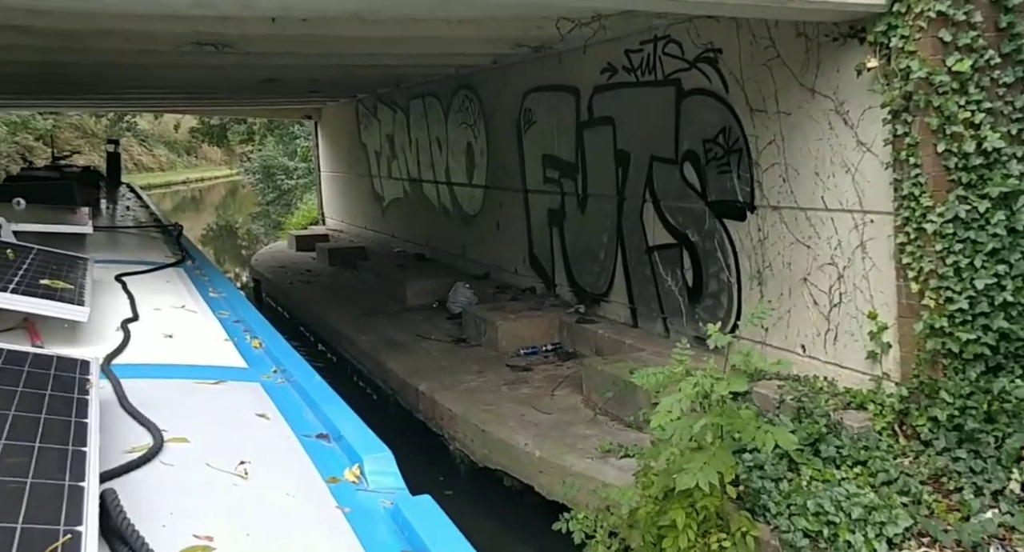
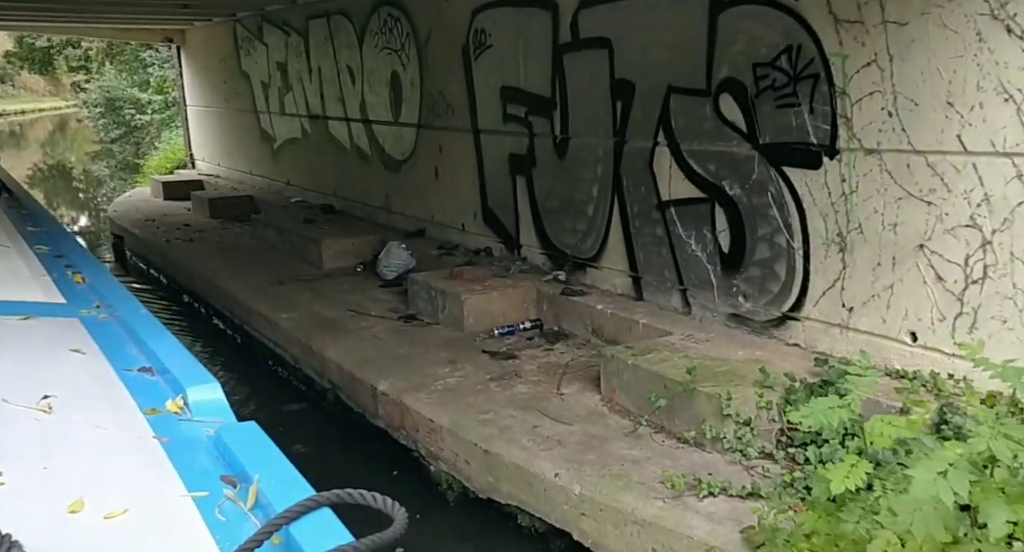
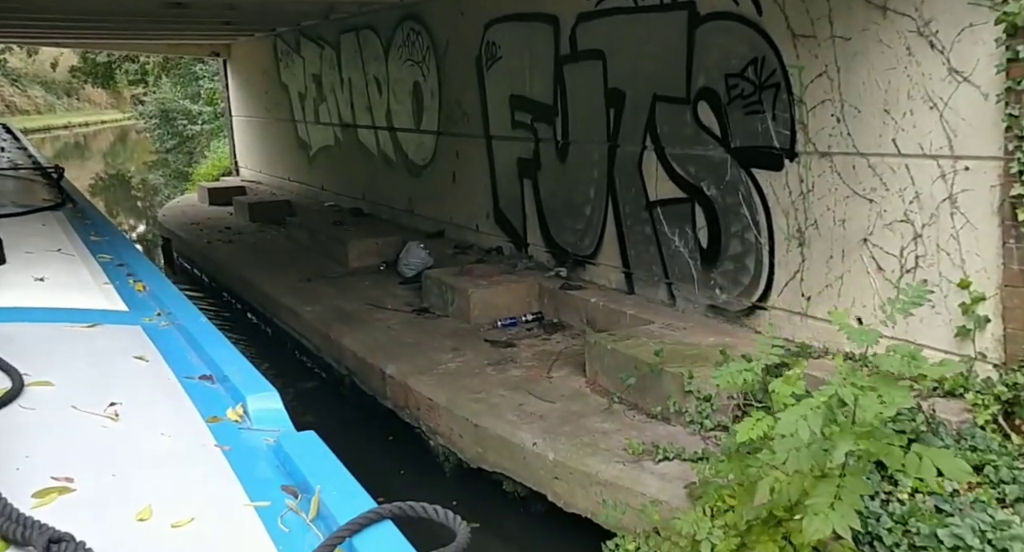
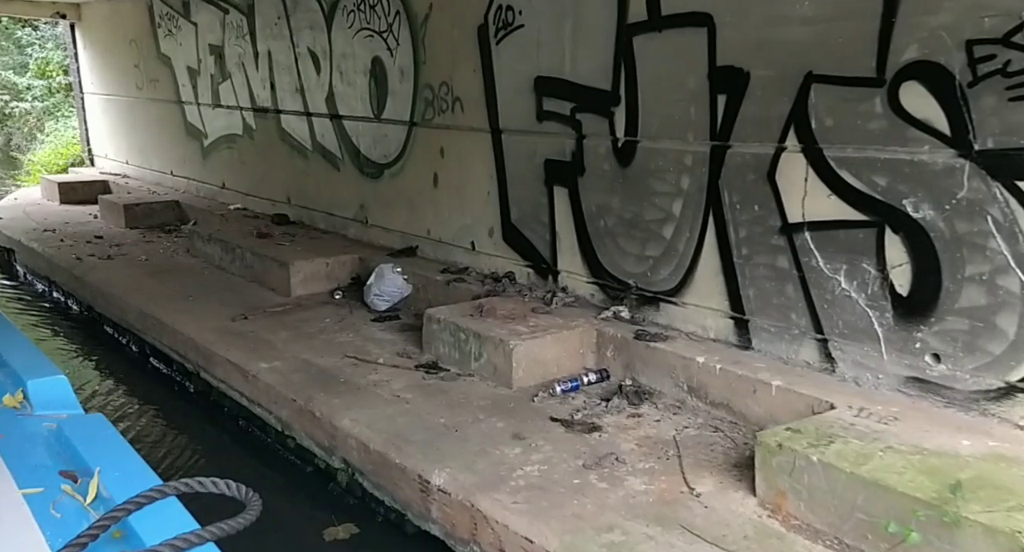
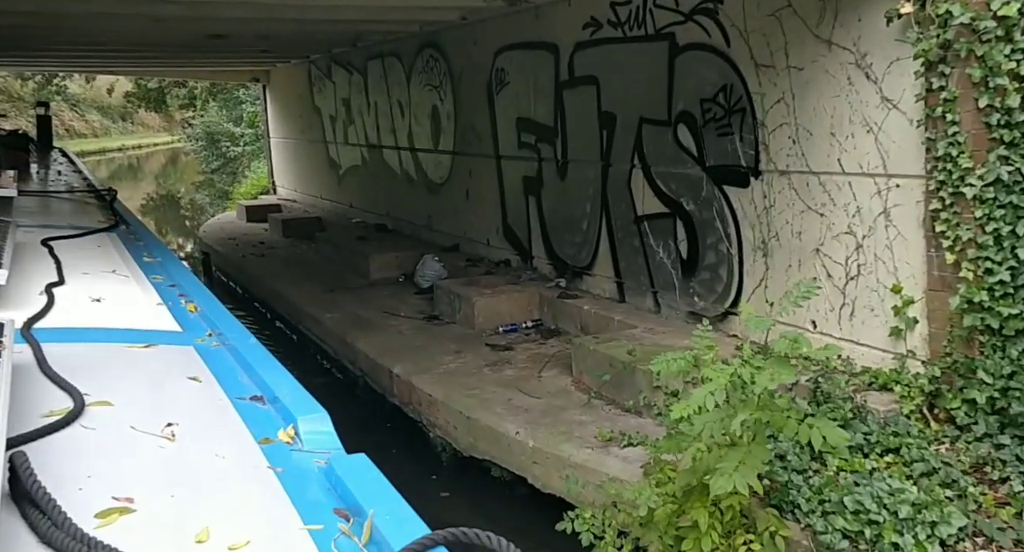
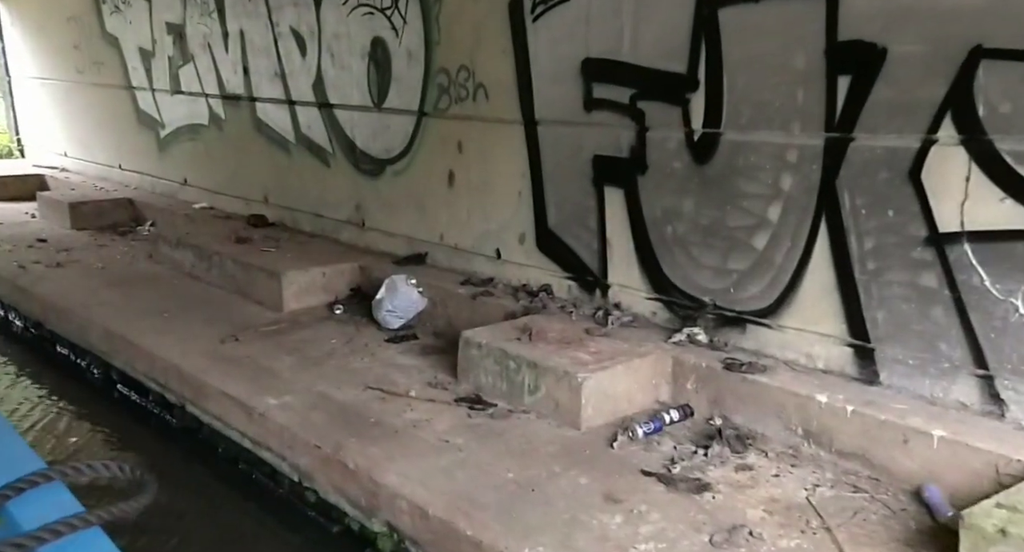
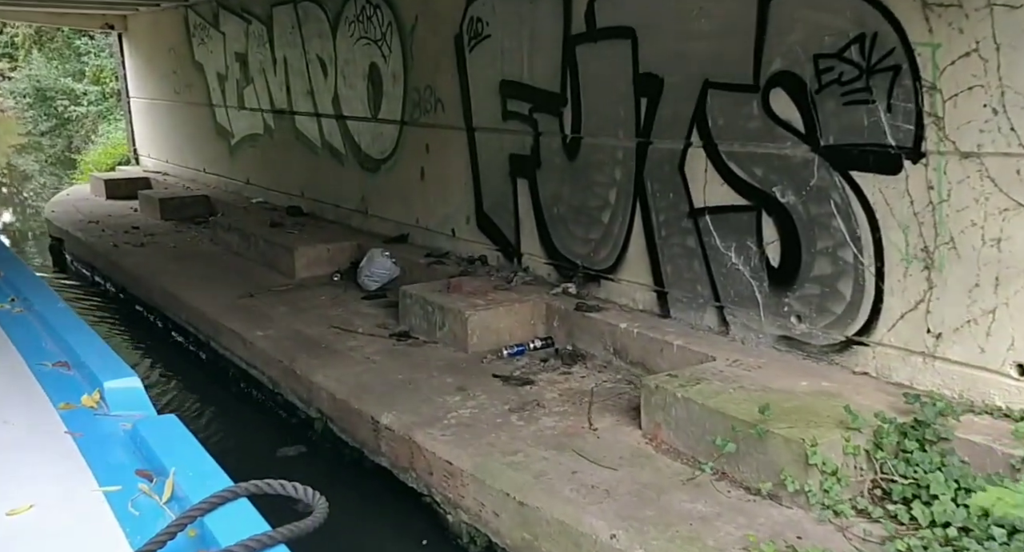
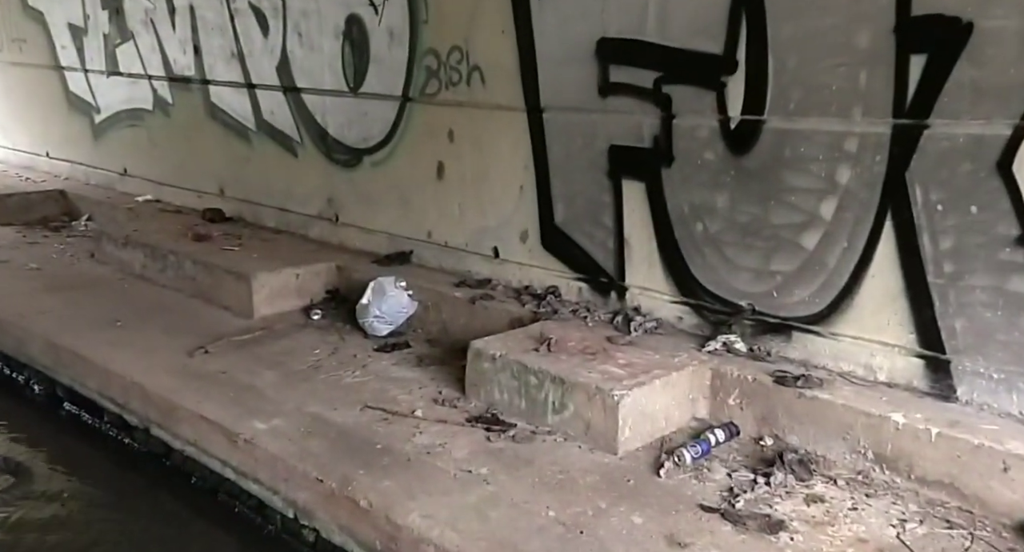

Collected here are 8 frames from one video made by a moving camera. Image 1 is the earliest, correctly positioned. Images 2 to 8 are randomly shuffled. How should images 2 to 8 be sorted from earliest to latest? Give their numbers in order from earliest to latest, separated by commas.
5, 3, 2, 7, 4, 6, 8
